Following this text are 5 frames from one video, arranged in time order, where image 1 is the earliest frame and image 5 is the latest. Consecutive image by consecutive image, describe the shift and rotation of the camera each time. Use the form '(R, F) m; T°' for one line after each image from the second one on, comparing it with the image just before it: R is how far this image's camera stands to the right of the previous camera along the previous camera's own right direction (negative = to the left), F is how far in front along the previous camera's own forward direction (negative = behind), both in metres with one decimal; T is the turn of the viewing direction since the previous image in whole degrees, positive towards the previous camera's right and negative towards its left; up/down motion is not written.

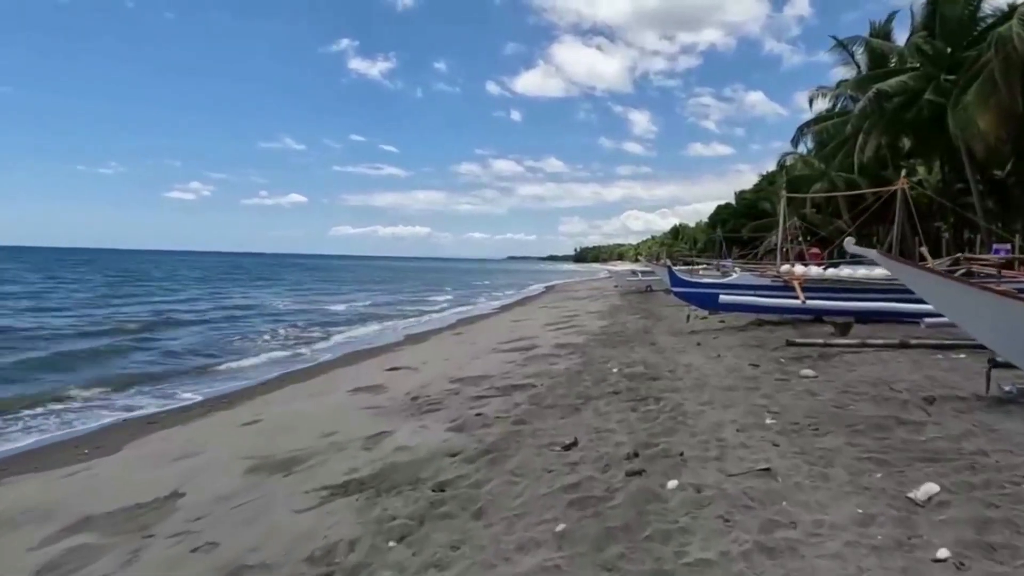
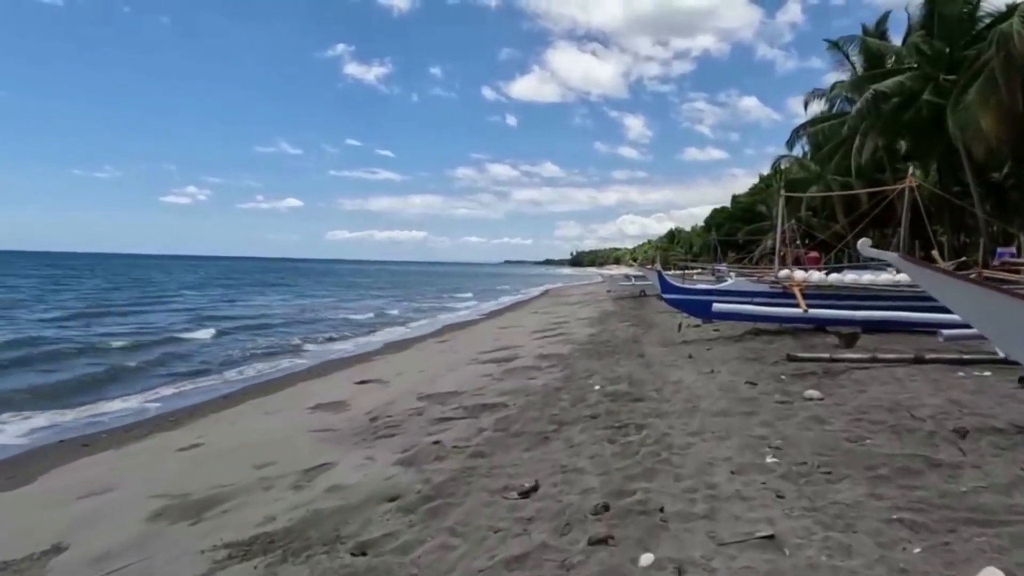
(+0.4, +0.9) m; 0°
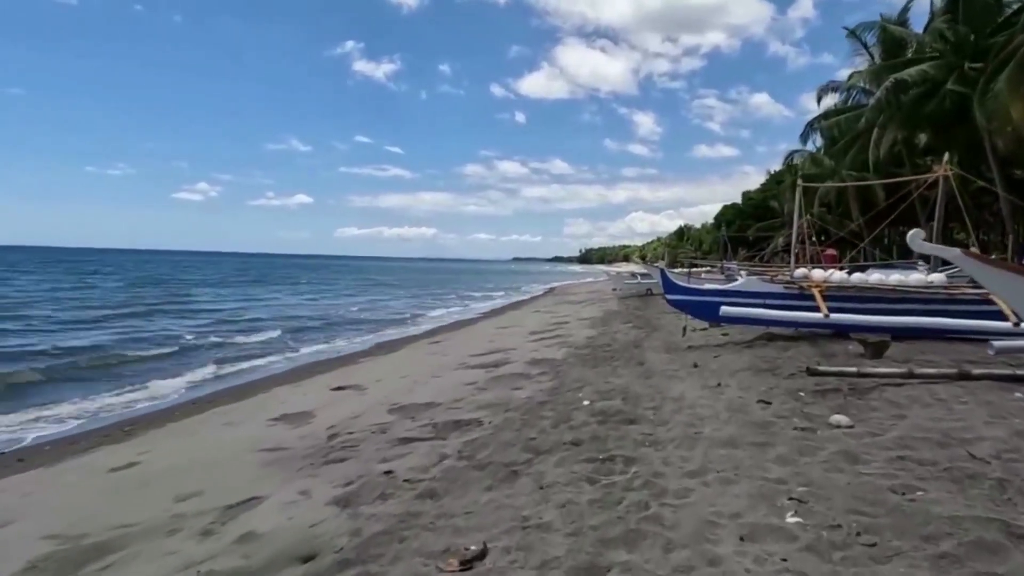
(+0.4, +1.0) m; -1°
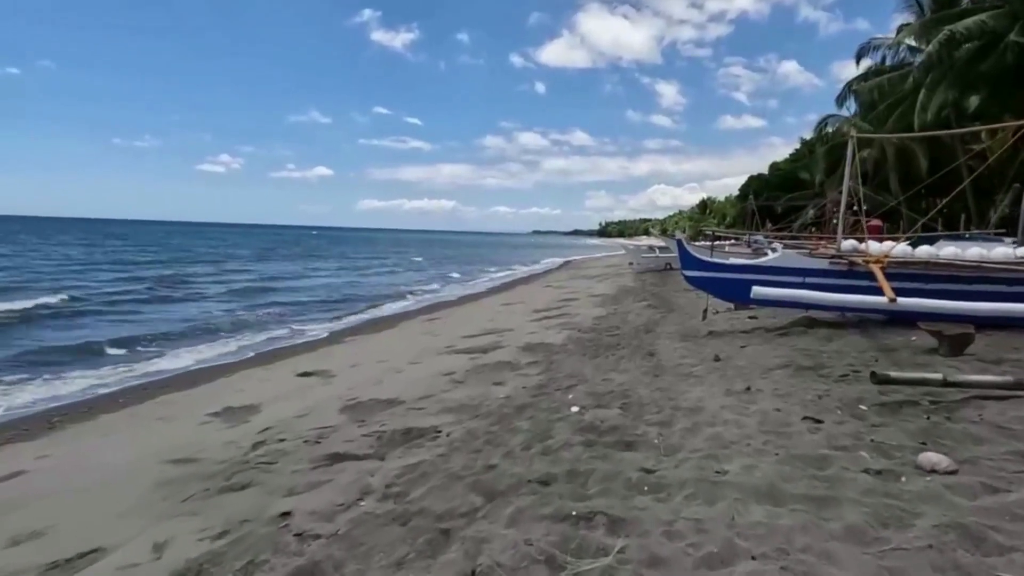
(+0.5, +1.6) m; -2°
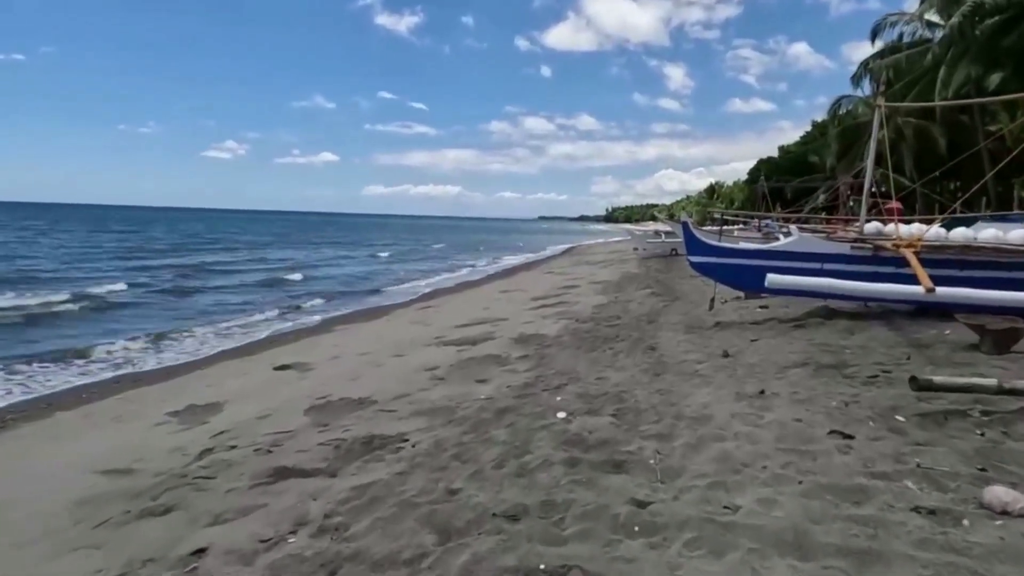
(+0.3, +0.7) m; -1°
